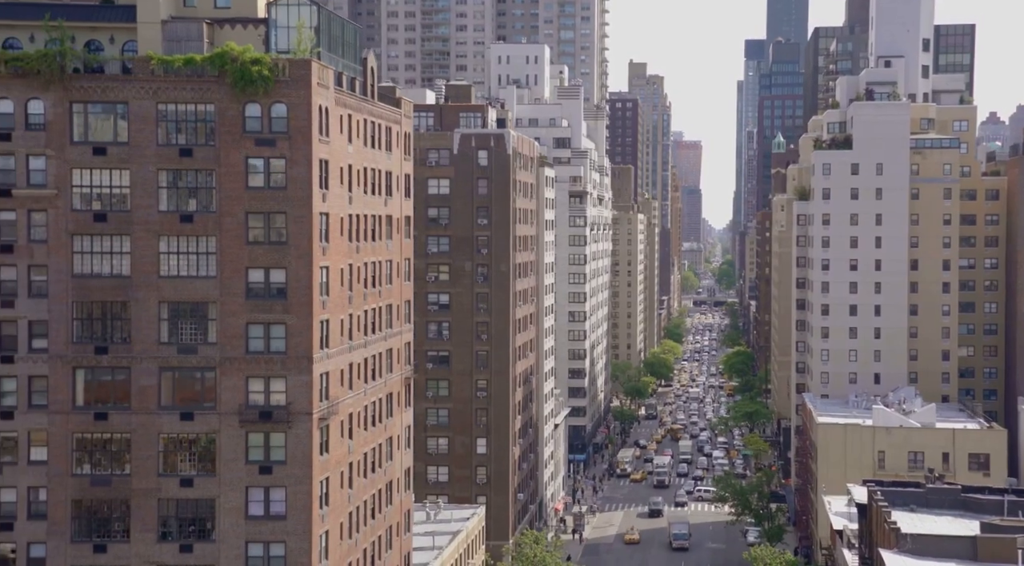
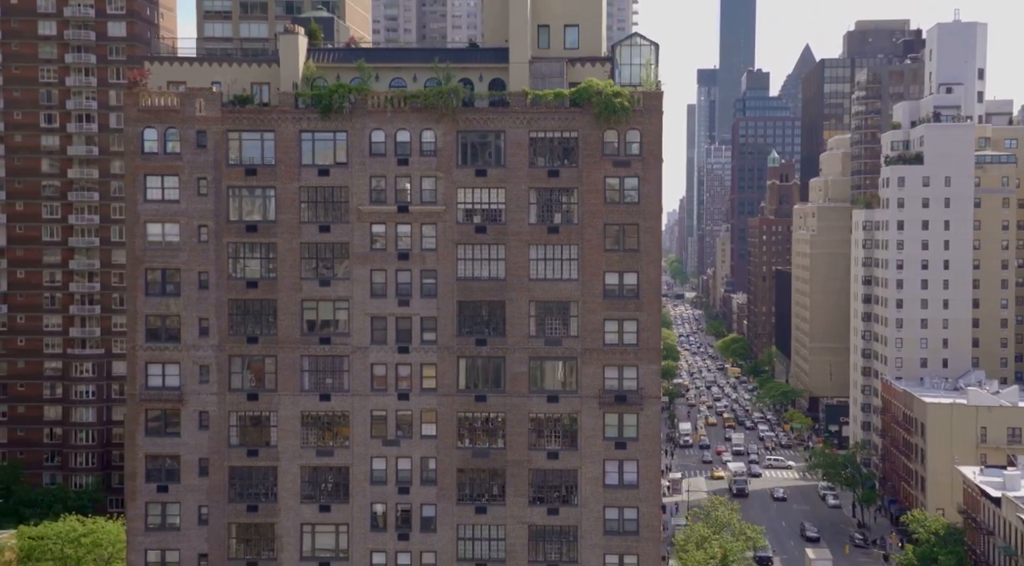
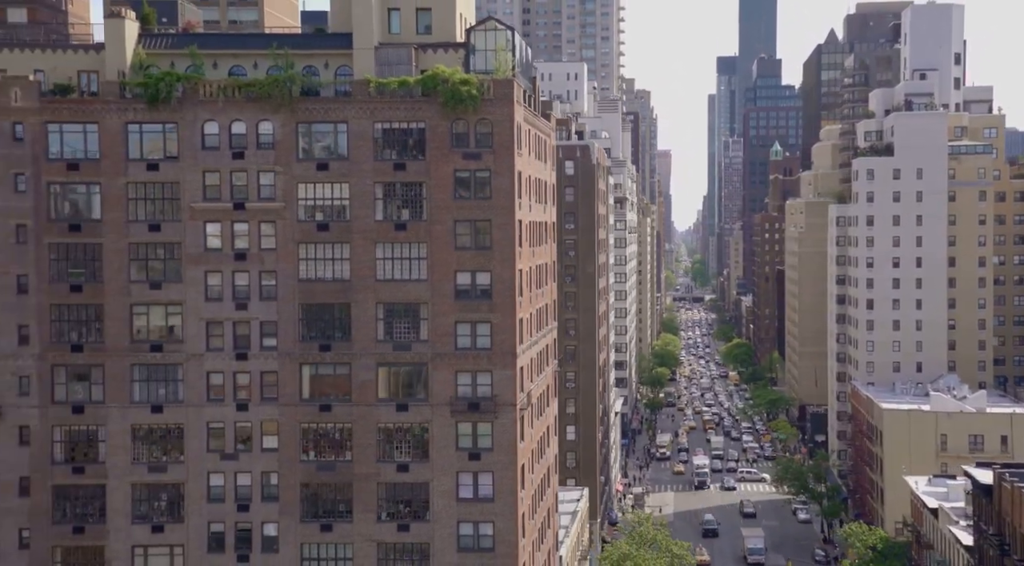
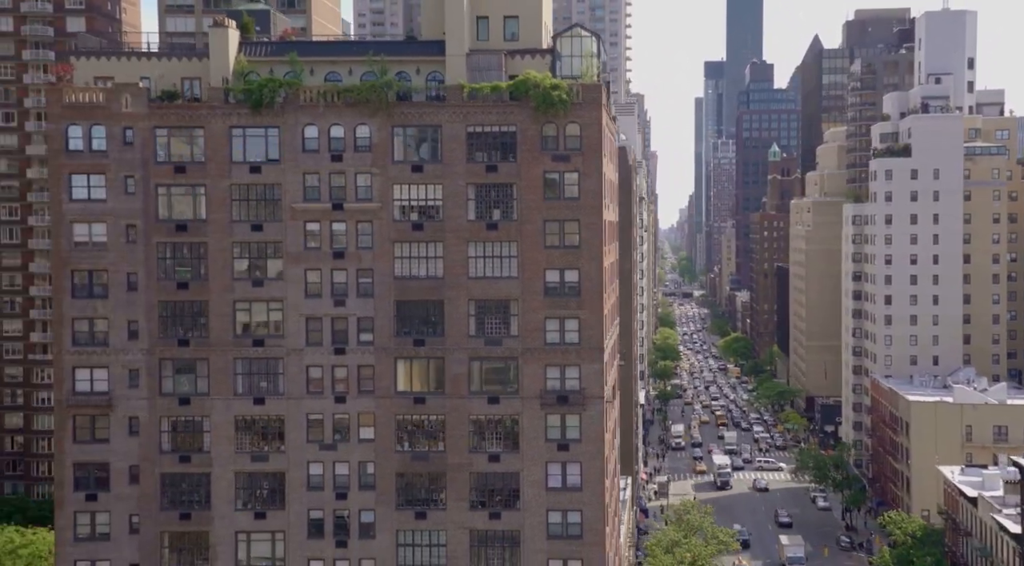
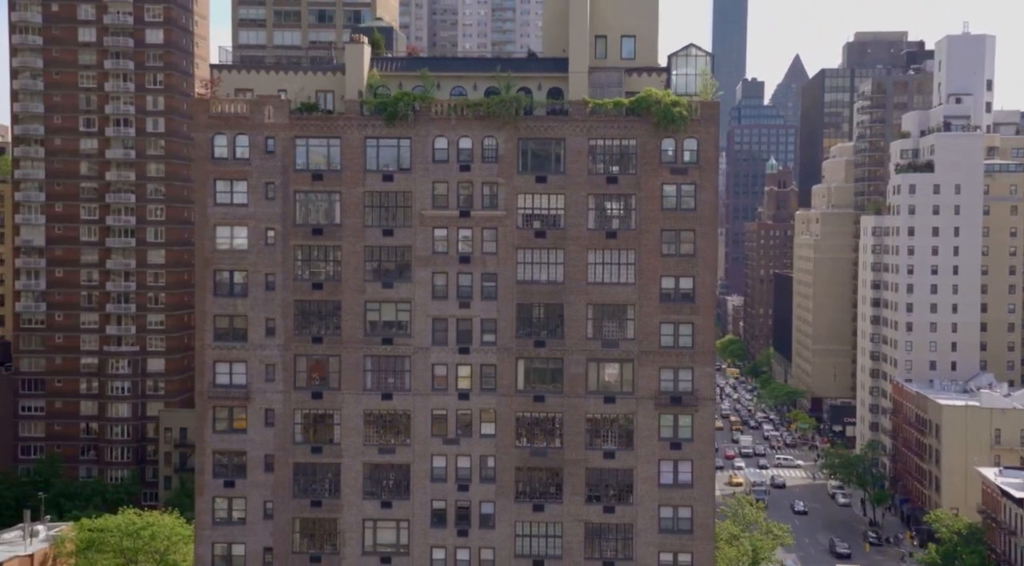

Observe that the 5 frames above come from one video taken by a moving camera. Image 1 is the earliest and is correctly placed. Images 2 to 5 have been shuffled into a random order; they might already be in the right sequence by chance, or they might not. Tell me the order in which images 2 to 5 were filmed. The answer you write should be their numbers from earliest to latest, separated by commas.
3, 4, 2, 5
